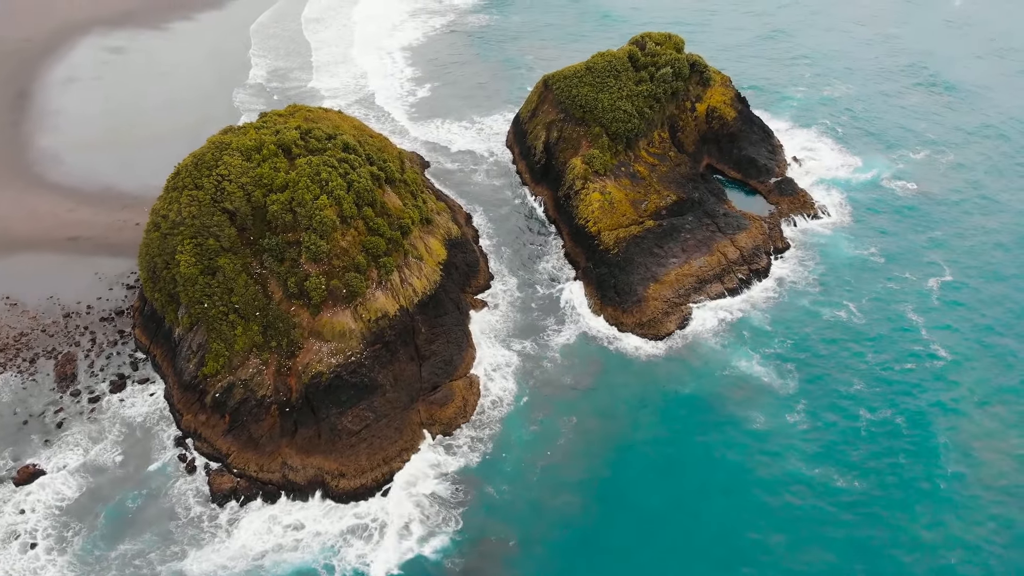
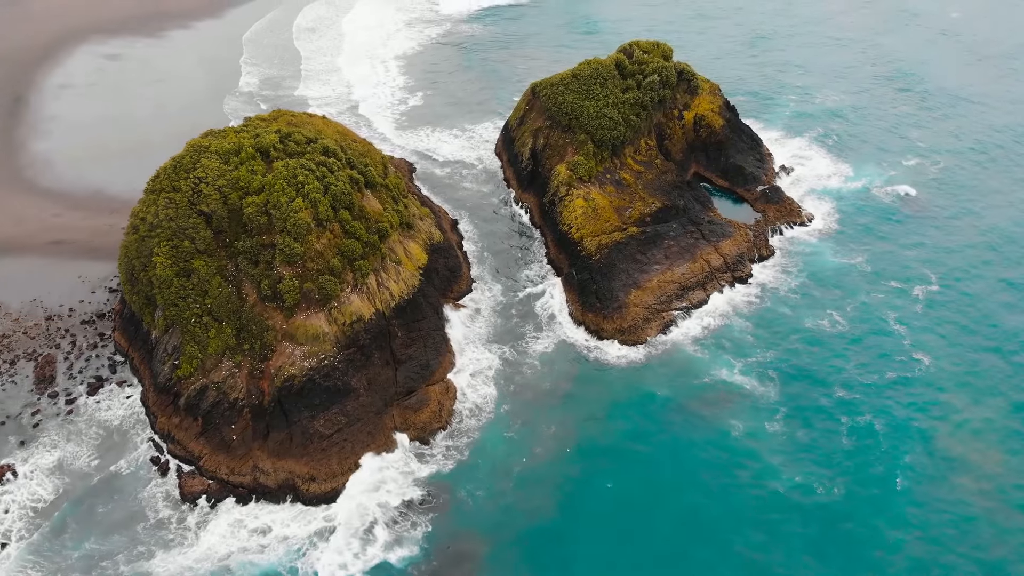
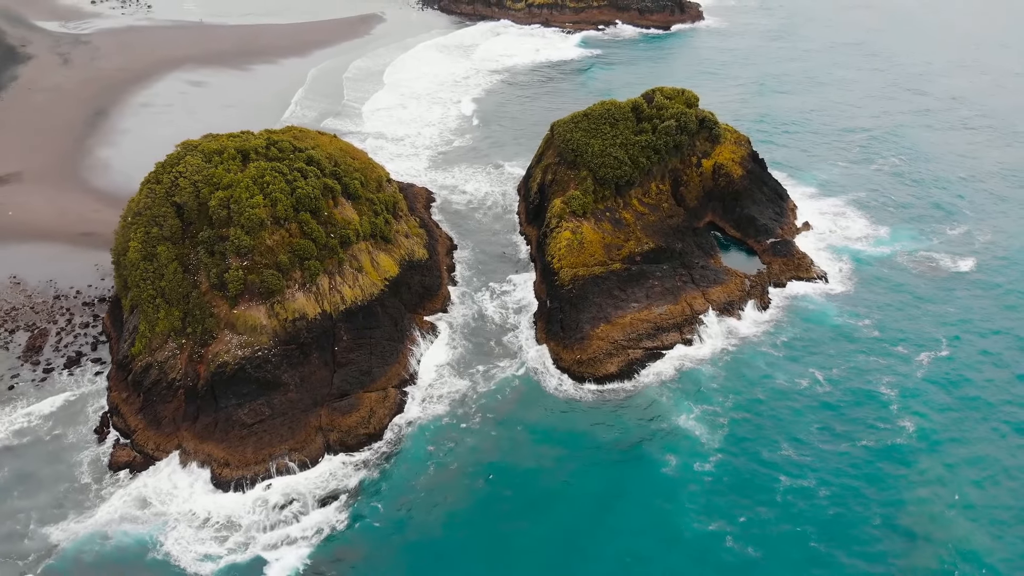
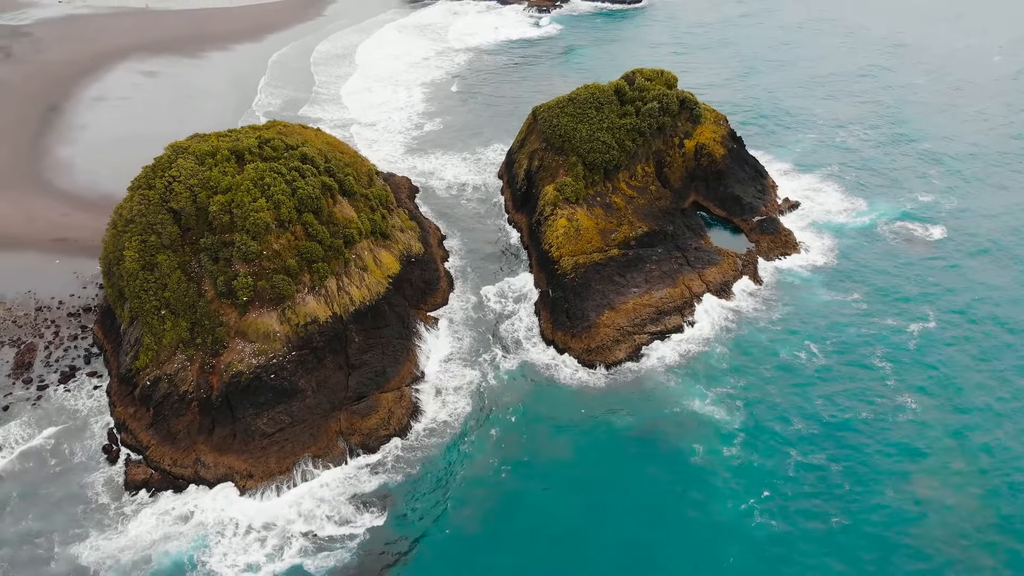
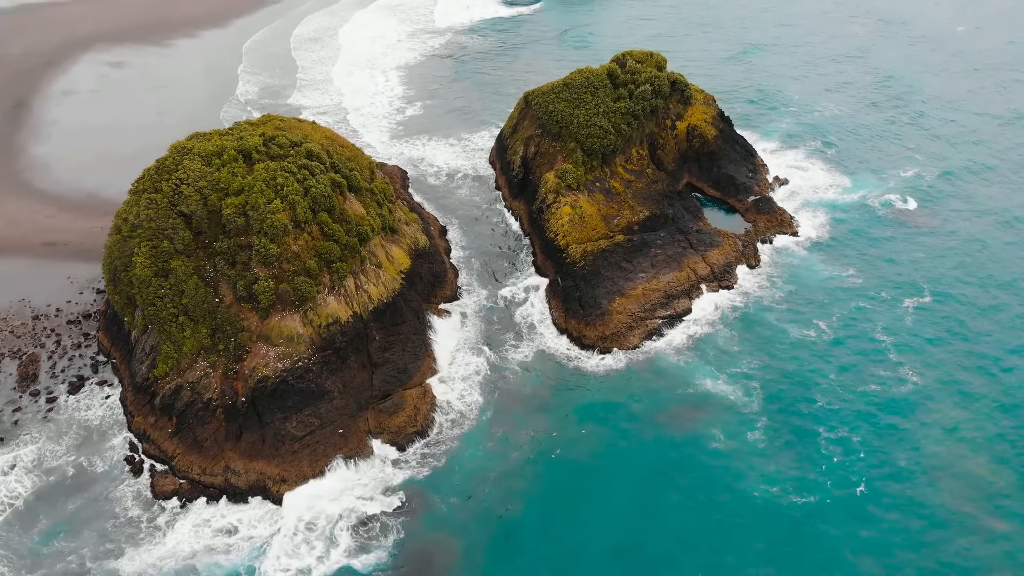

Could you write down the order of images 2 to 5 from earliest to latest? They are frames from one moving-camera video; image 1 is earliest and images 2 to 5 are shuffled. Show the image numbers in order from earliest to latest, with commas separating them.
2, 5, 4, 3
